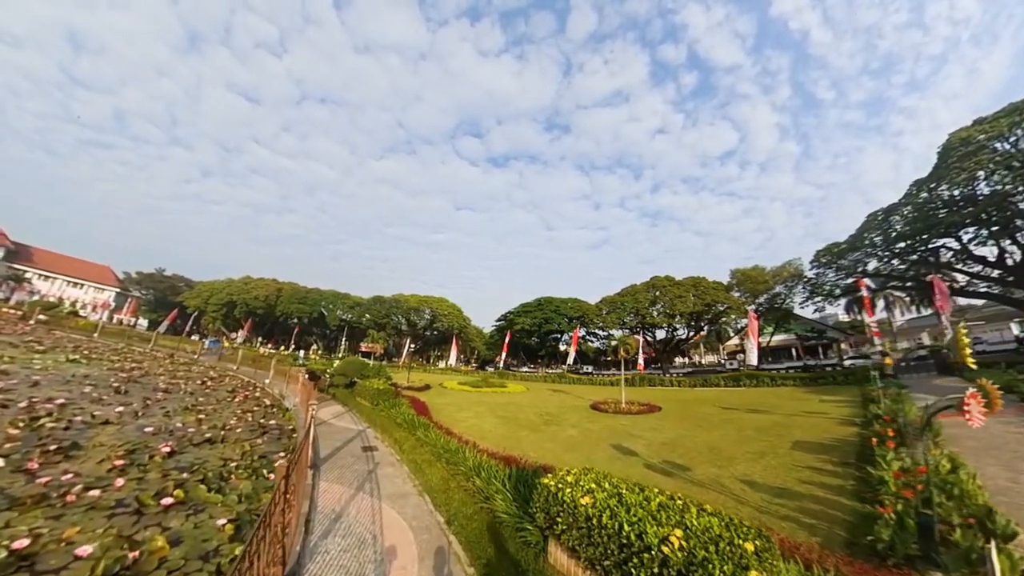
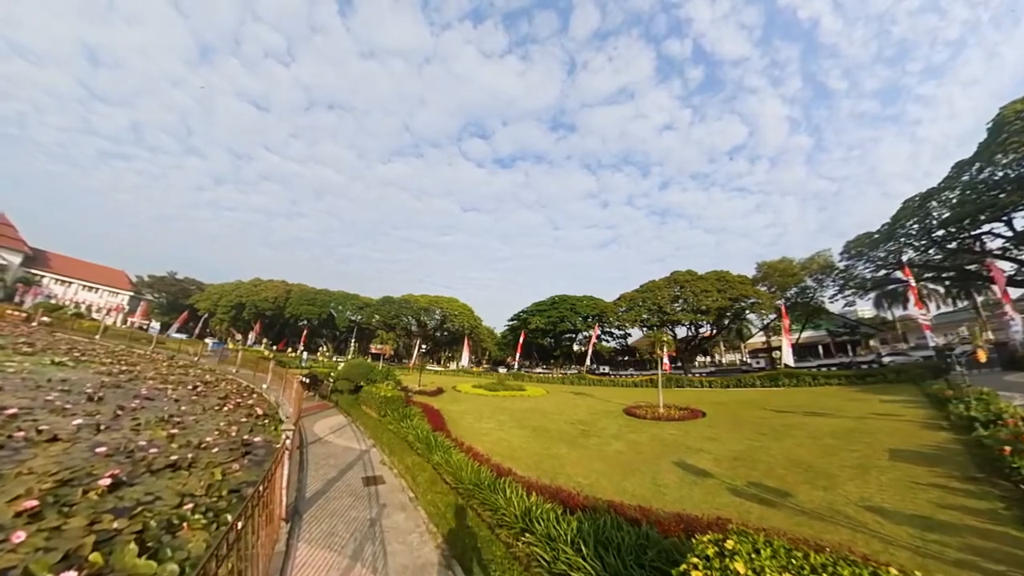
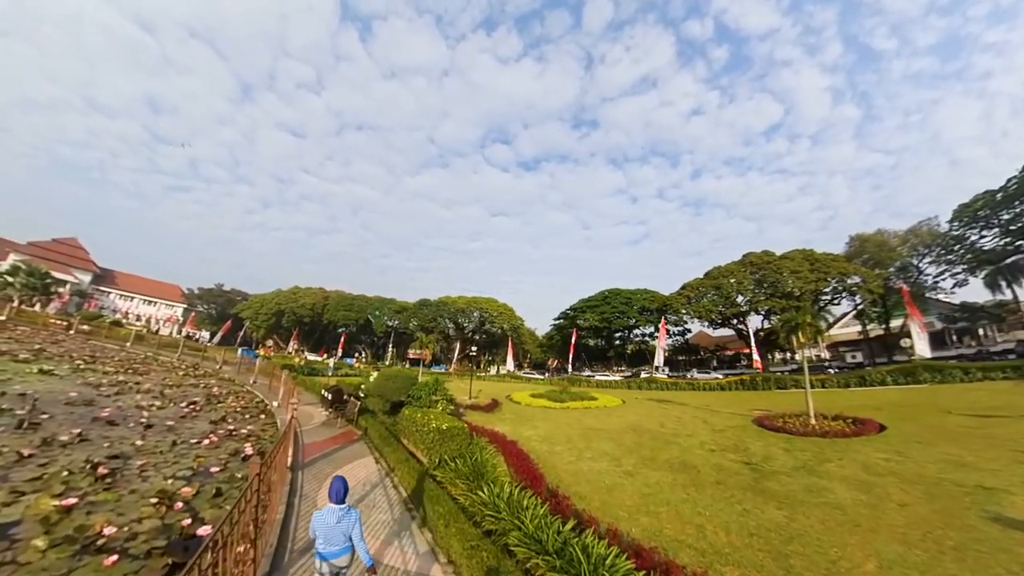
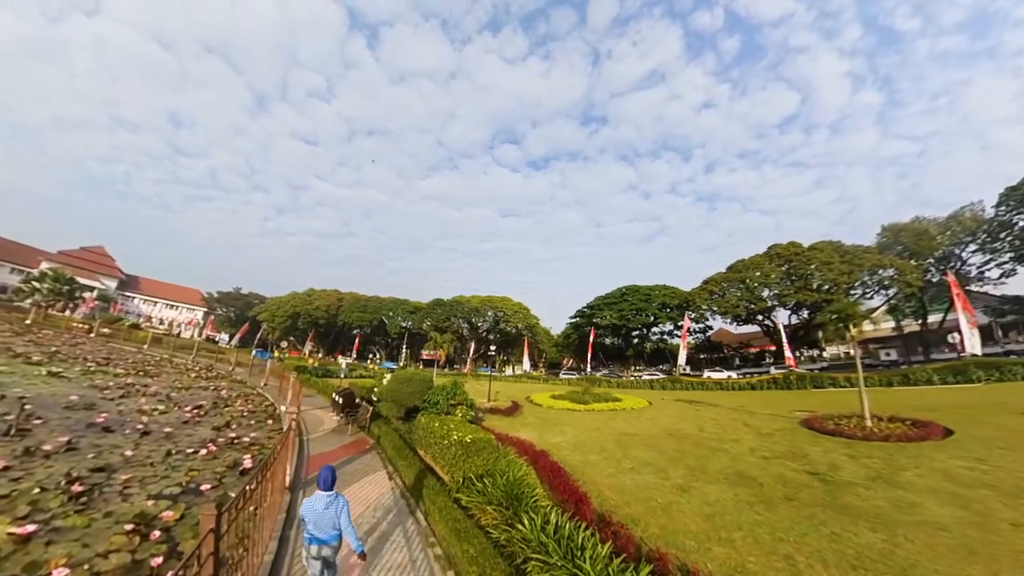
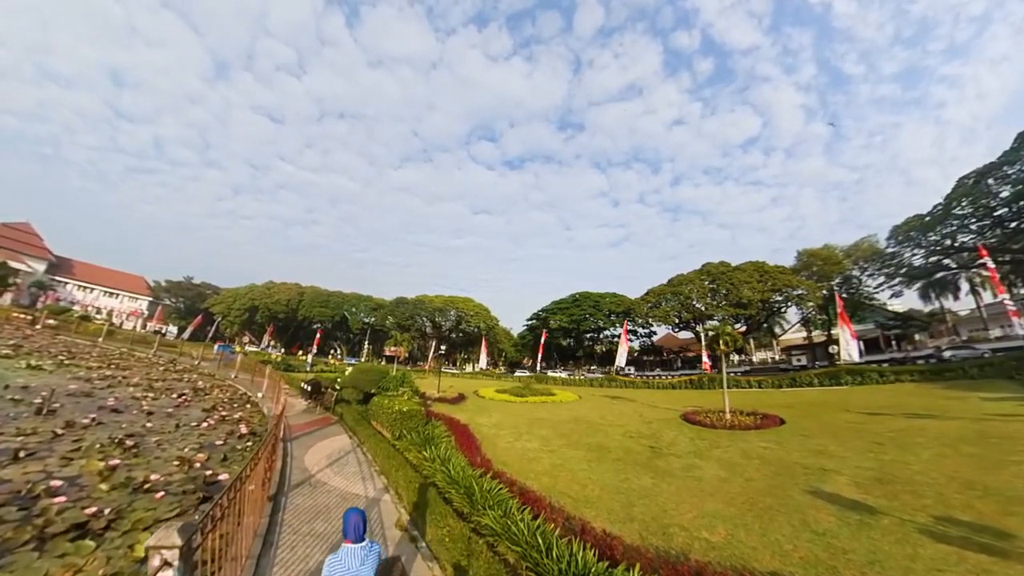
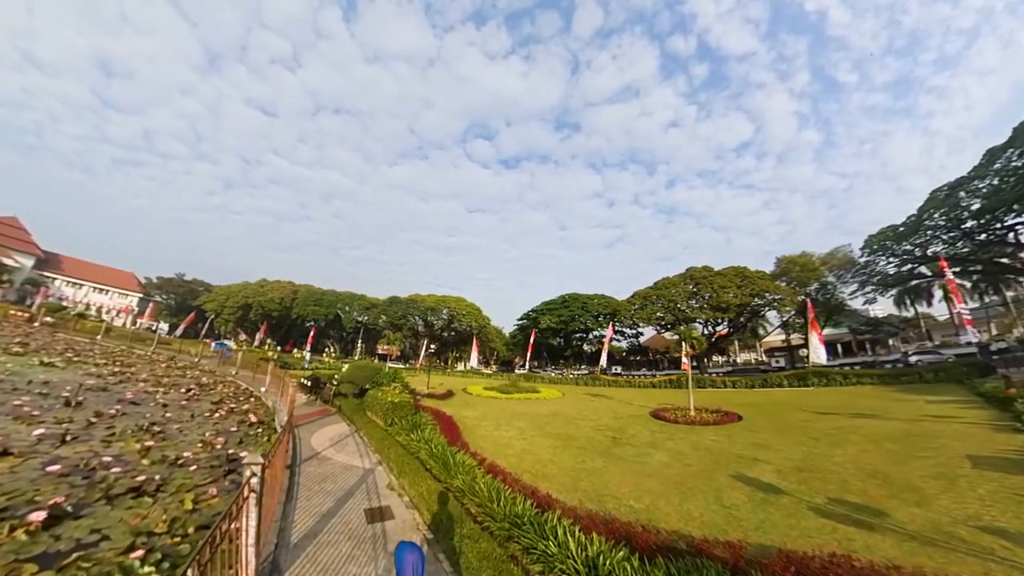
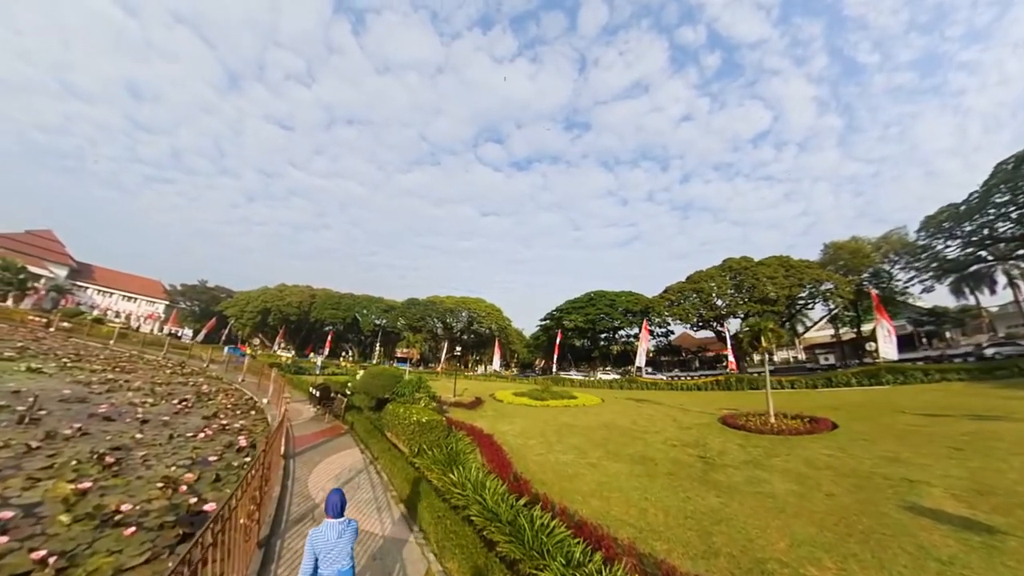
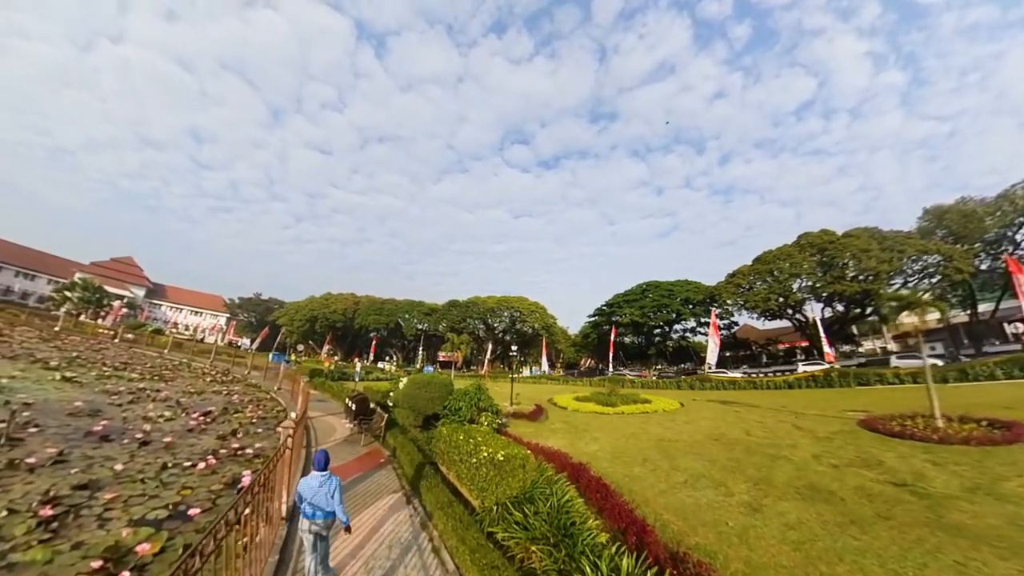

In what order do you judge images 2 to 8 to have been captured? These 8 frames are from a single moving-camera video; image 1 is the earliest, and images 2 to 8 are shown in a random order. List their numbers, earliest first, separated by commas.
2, 6, 5, 7, 3, 4, 8
